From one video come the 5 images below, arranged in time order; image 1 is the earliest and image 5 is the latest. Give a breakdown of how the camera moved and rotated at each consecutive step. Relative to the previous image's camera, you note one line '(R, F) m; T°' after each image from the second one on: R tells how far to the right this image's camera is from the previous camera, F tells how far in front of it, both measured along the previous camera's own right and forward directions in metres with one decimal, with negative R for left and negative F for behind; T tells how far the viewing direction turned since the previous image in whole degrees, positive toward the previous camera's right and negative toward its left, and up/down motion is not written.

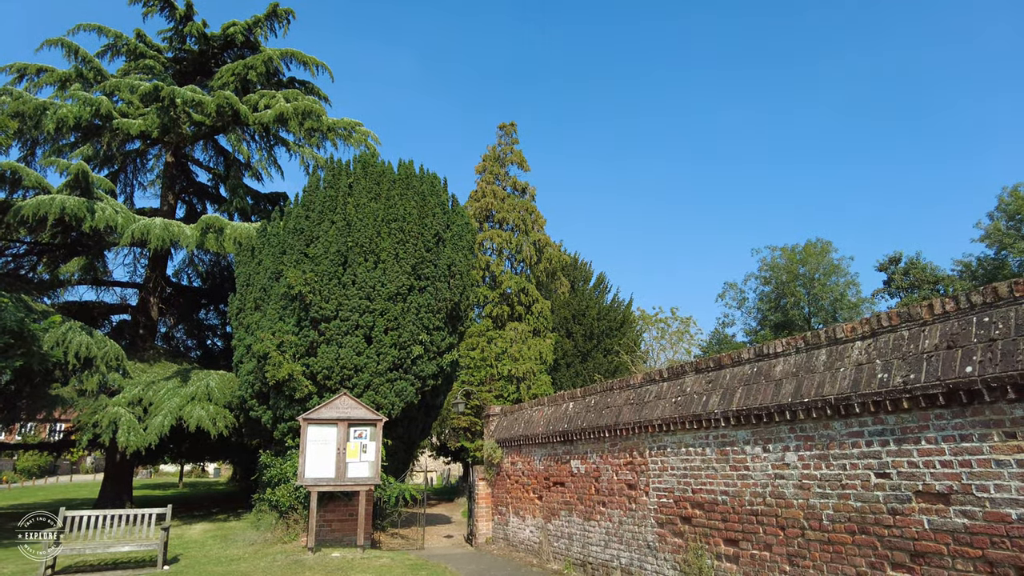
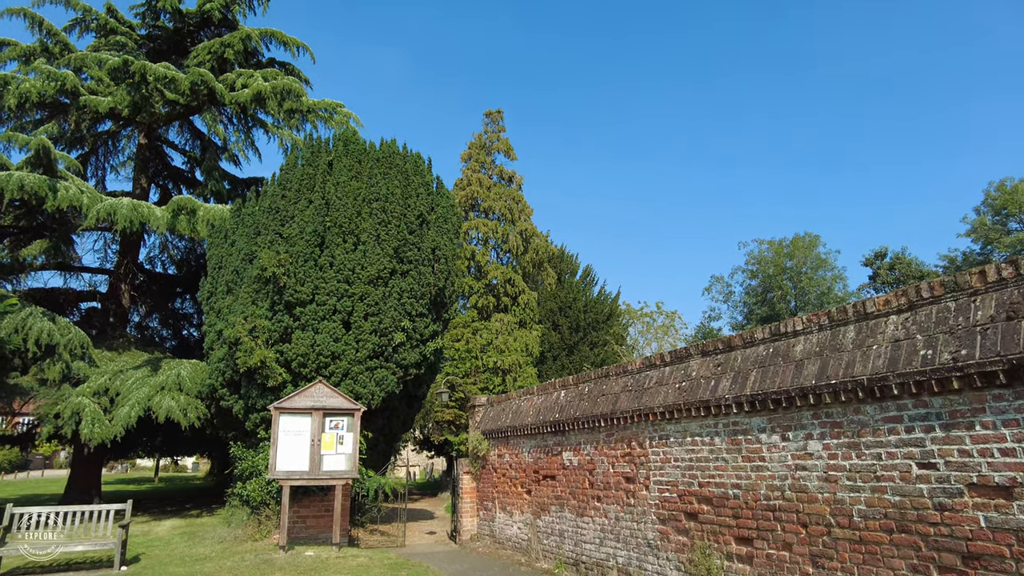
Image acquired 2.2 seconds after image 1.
(-0.1, +0.8) m; +1°
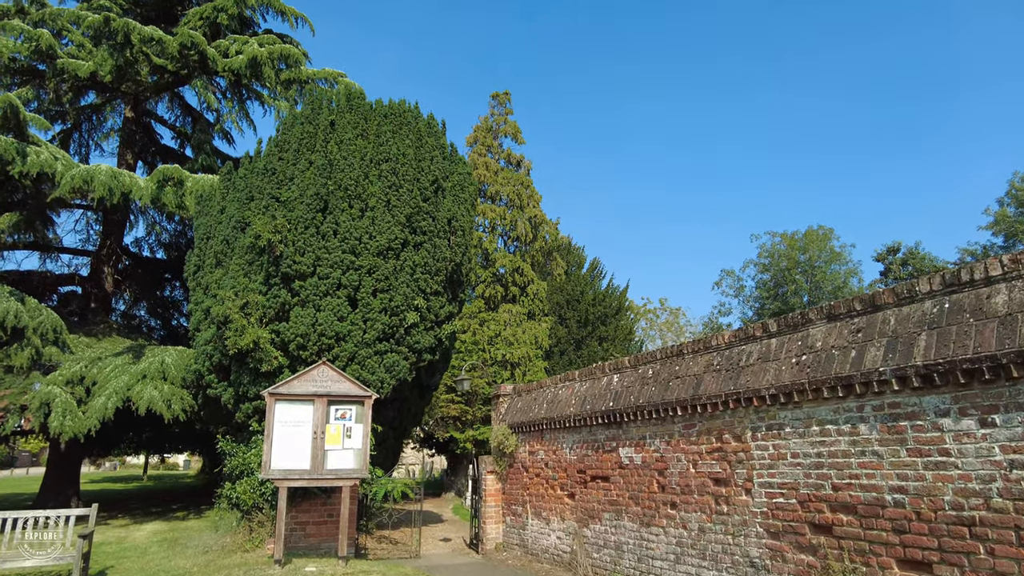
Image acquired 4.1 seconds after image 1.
(-0.6, +1.8) m; 0°
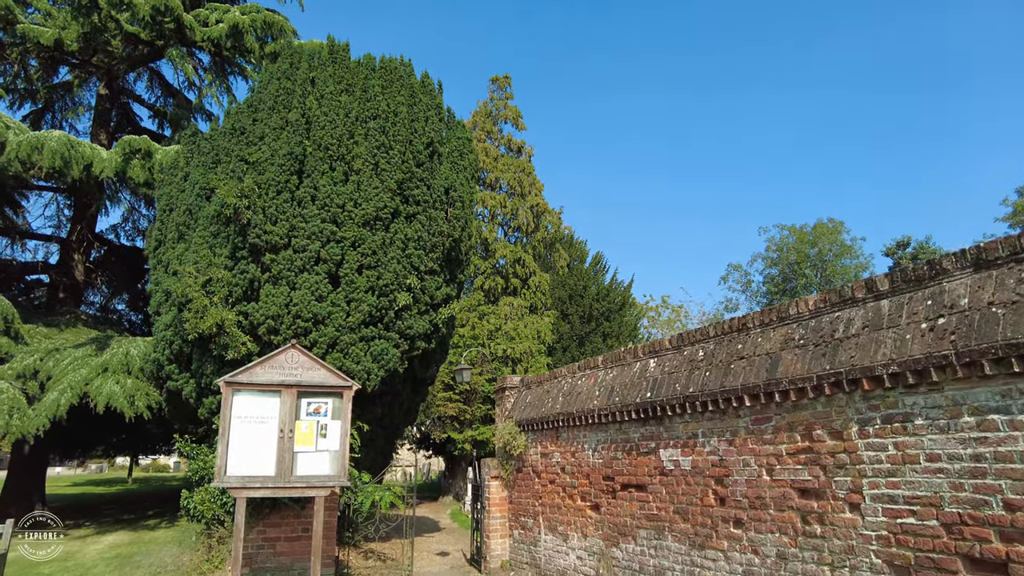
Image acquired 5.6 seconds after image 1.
(-0.2, +1.7) m; 0°
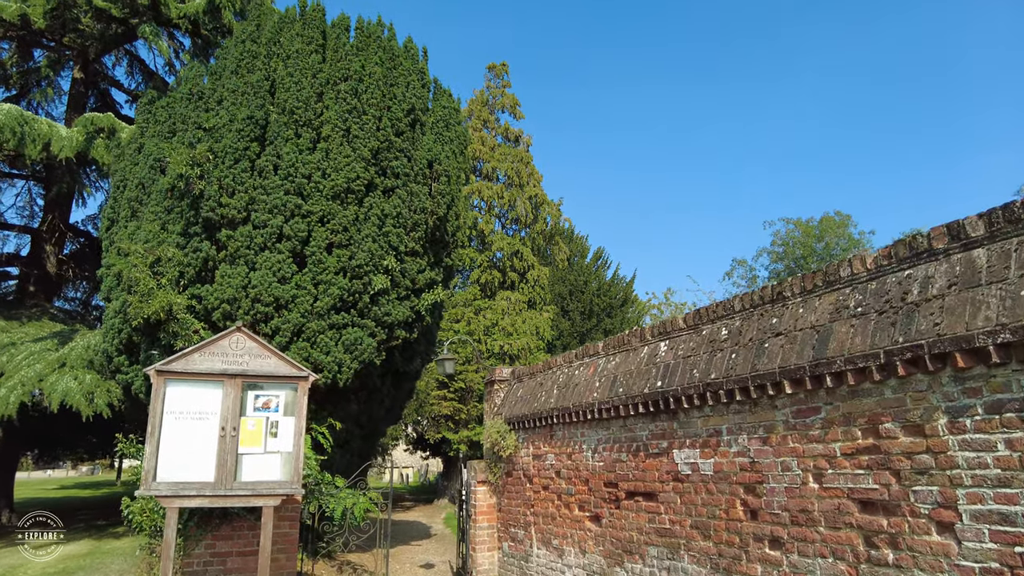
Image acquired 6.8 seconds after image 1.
(+0.2, +1.2) m; 0°
